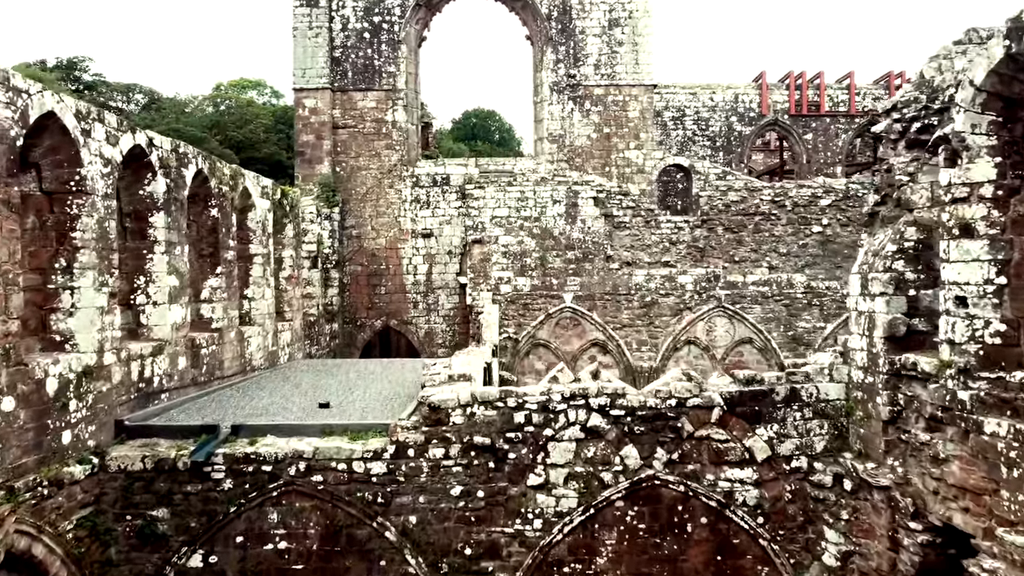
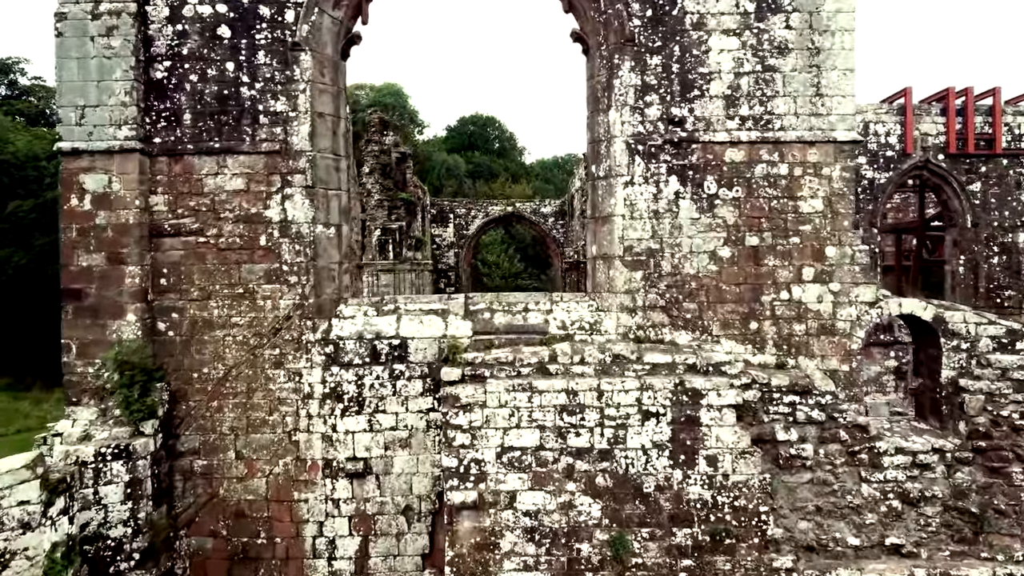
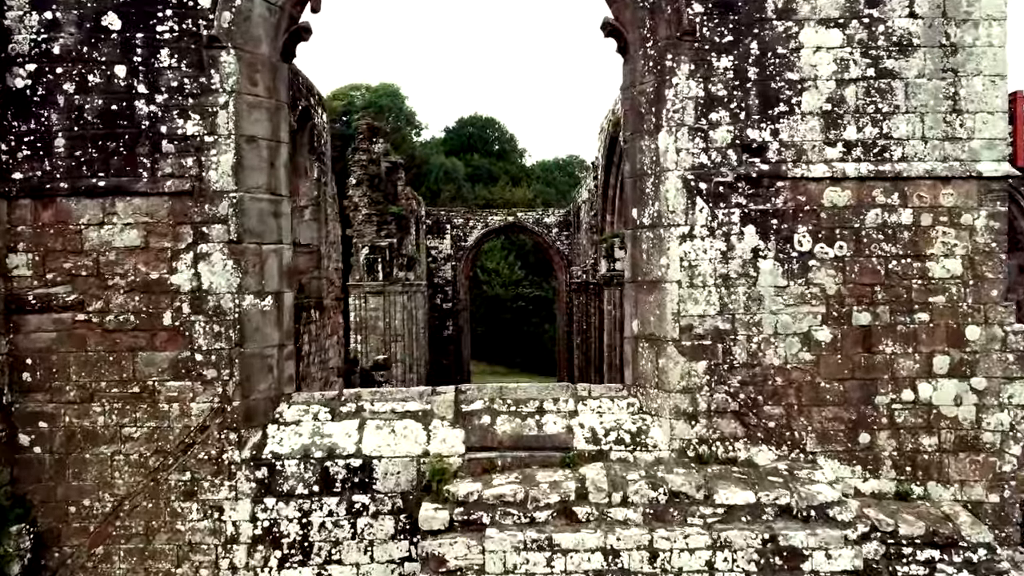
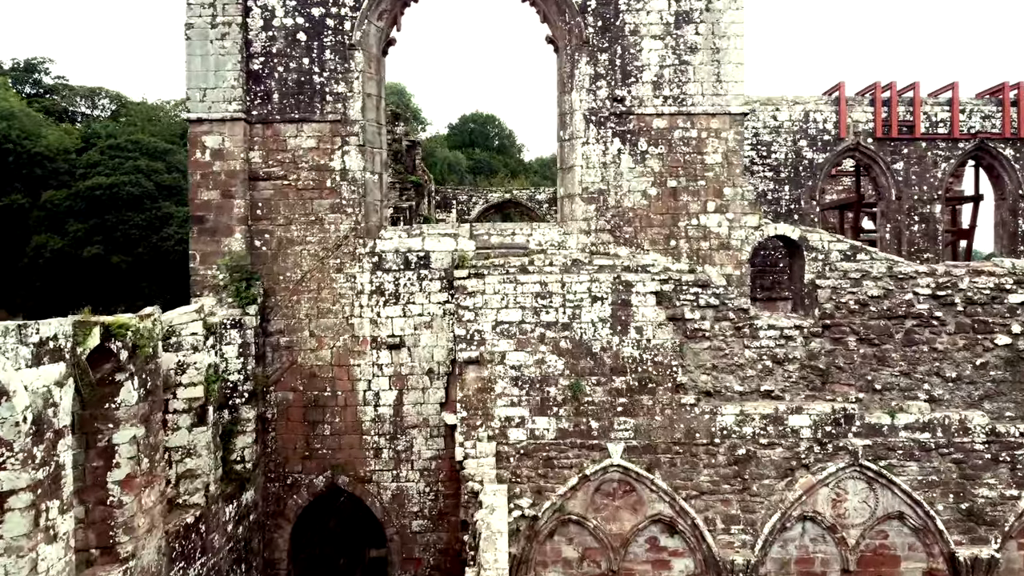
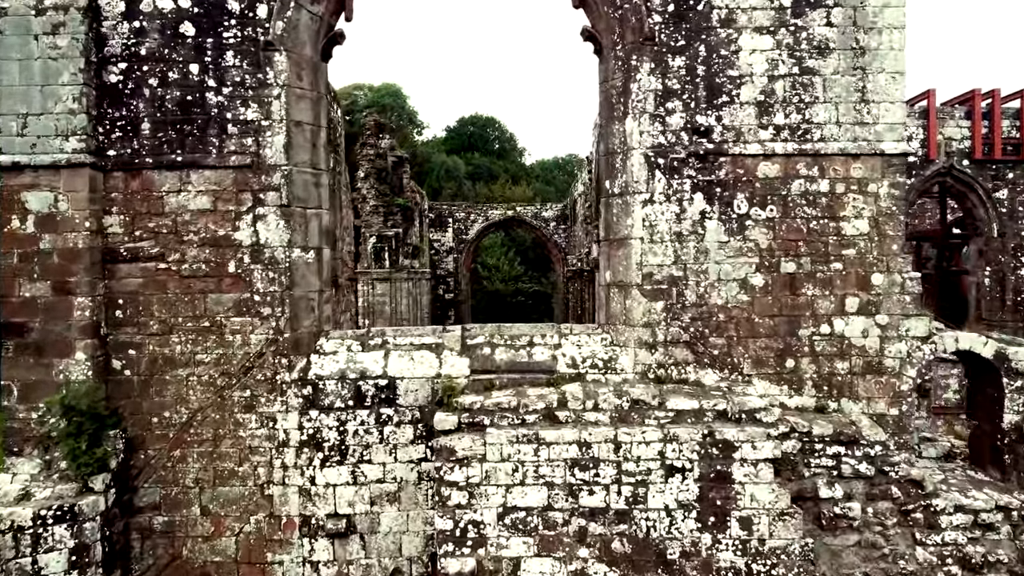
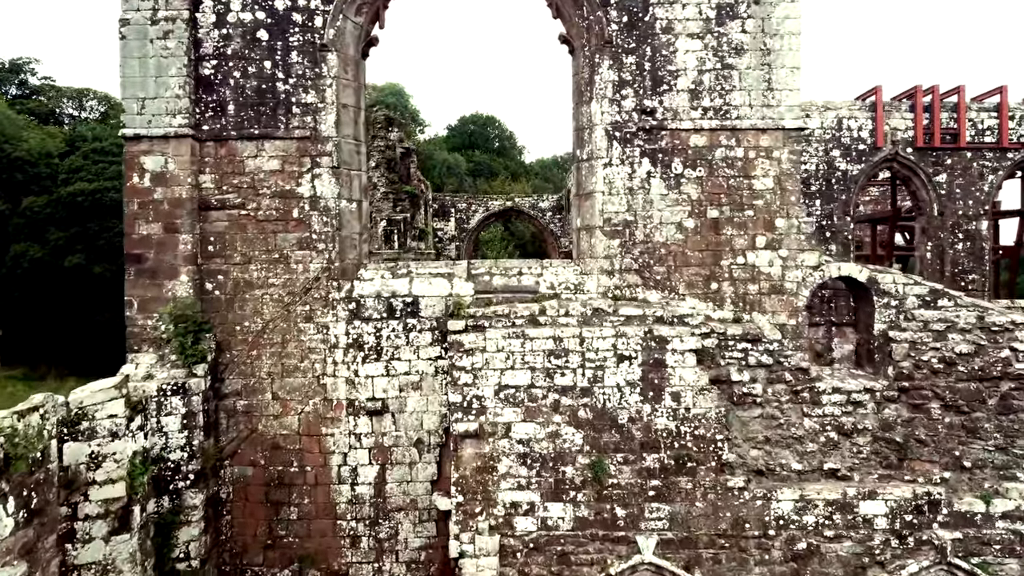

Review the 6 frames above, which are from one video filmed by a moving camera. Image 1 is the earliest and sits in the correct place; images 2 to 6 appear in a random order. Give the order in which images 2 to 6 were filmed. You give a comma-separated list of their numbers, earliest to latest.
4, 6, 2, 5, 3
